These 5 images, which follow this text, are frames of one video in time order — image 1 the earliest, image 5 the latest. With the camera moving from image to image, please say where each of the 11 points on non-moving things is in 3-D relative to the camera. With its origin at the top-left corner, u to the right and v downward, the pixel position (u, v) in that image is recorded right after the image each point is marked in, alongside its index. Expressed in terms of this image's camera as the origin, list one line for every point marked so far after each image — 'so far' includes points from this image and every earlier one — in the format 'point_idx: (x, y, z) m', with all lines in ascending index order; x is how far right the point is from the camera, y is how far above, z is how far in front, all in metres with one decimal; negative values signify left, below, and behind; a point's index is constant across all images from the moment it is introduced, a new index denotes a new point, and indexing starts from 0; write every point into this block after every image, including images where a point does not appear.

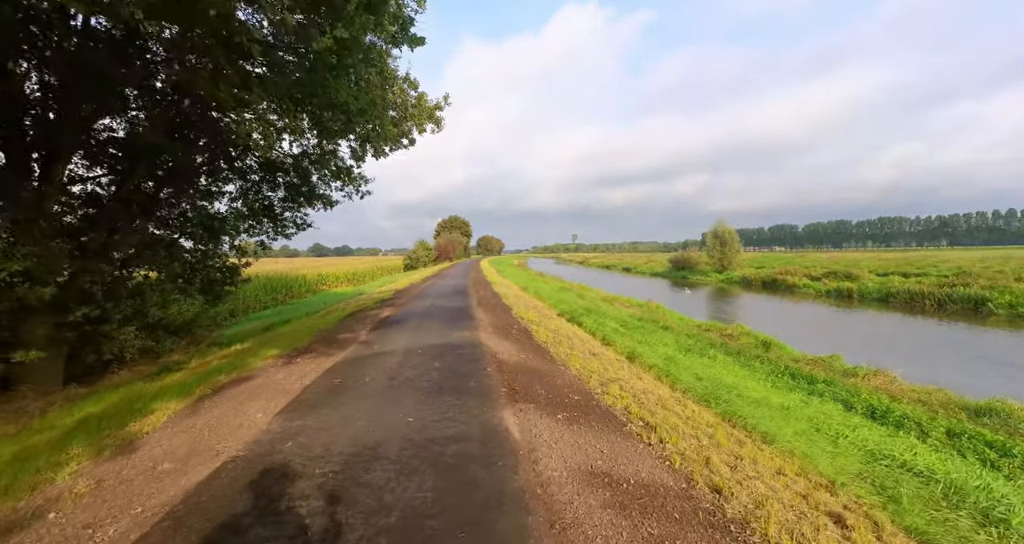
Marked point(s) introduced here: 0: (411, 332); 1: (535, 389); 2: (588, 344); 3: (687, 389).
0: (-1.9, -1.2, +8.9) m
1: (+0.3, -1.3, +5.1) m
2: (+1.4, -1.4, +8.8) m
3: (+2.4, -1.6, +6.3) m
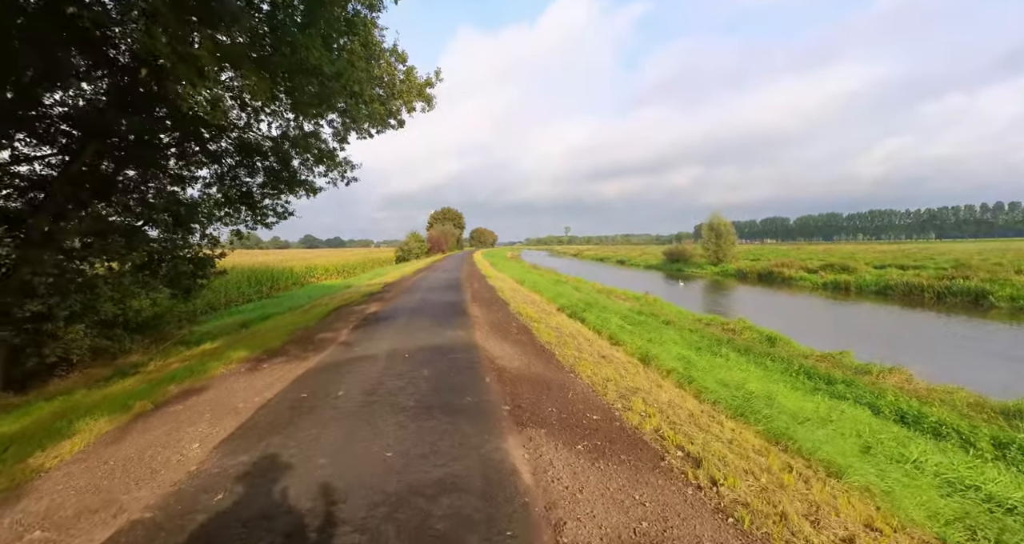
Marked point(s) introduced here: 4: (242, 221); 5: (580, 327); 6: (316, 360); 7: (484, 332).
0: (-2.0, -1.0, +7.9) m
1: (+0.3, -1.2, +4.2) m
2: (+1.4, -1.3, +7.9) m
3: (+2.4, -1.5, +5.5) m
4: (-8.6, +1.6, +14.9) m
5: (+1.5, -1.2, +10.4) m
6: (-2.6, -1.2, +6.1) m
7: (-0.5, -1.0, +7.9) m
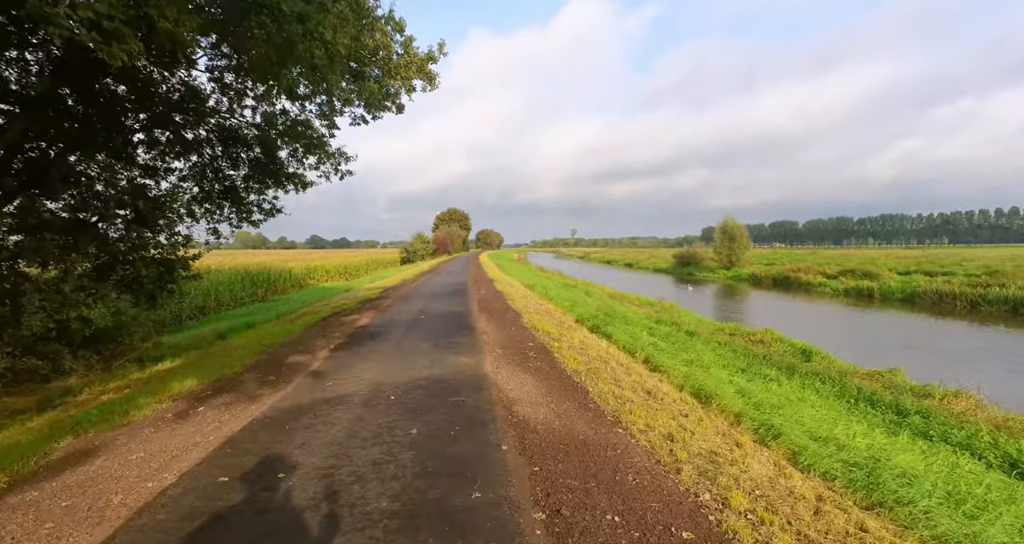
0: (-1.7, -1.2, +6.4) m
1: (+0.5, -1.3, +2.6) m
2: (+1.7, -1.4, +6.3) m
3: (+2.6, -1.7, +3.8) m
4: (-8.3, +1.5, +13.4) m
5: (+1.8, -1.4, +8.8) m
6: (-2.4, -1.3, +4.5) m
7: (-0.2, -1.2, +6.3) m
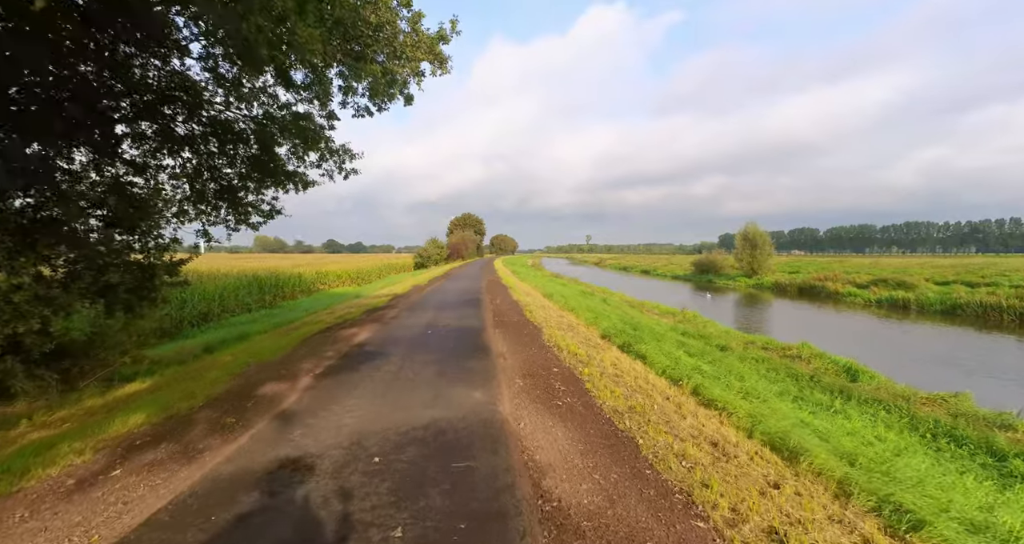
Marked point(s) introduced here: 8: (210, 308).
0: (-1.5, -1.3, +5.2) m
1: (+0.6, -1.4, +1.3) m
2: (+1.9, -1.6, +5.0) m
3: (+2.8, -1.8, +2.5) m
4: (-7.8, +1.4, +12.4) m
5: (+2.1, -1.6, +7.5) m
6: (-2.2, -1.4, +3.3) m
7: (0.0, -1.3, +5.1) m
8: (-12.5, -1.5, +19.1) m
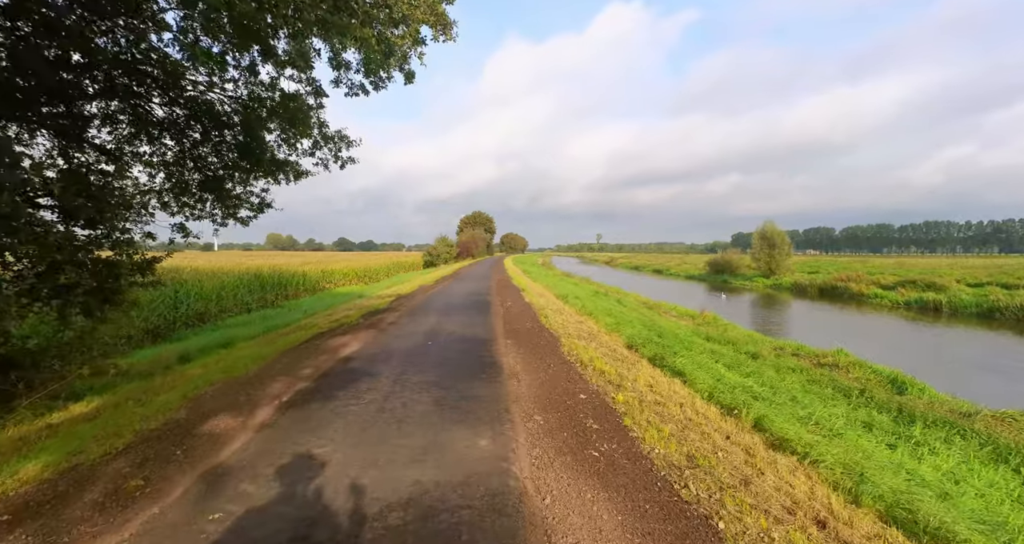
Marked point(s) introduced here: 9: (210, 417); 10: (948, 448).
0: (-1.3, -1.3, +4.0) m
1: (+0.7, -1.5, 0.0) m
2: (+2.1, -1.6, +3.7) m
3: (+2.9, -1.8, +1.2) m
4: (-7.5, +1.4, +11.3) m
5: (+2.3, -1.6, +6.2) m
6: (-2.0, -1.4, +2.1) m
7: (+0.2, -1.3, +3.8) m
8: (-12.1, -1.4, +18.1) m
9: (-2.8, -1.4, +4.3) m
10: (+6.5, -2.6, +6.9) m
